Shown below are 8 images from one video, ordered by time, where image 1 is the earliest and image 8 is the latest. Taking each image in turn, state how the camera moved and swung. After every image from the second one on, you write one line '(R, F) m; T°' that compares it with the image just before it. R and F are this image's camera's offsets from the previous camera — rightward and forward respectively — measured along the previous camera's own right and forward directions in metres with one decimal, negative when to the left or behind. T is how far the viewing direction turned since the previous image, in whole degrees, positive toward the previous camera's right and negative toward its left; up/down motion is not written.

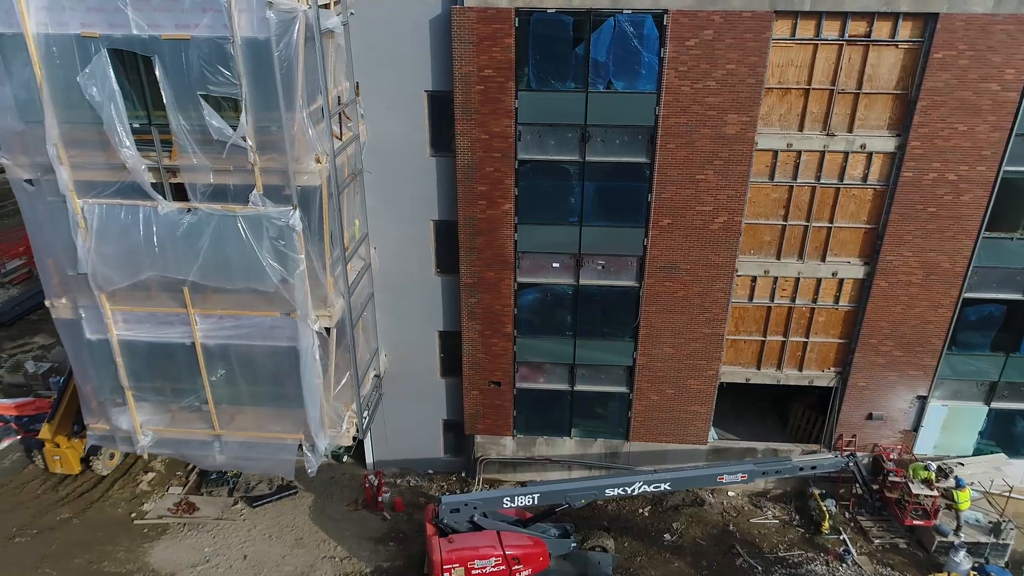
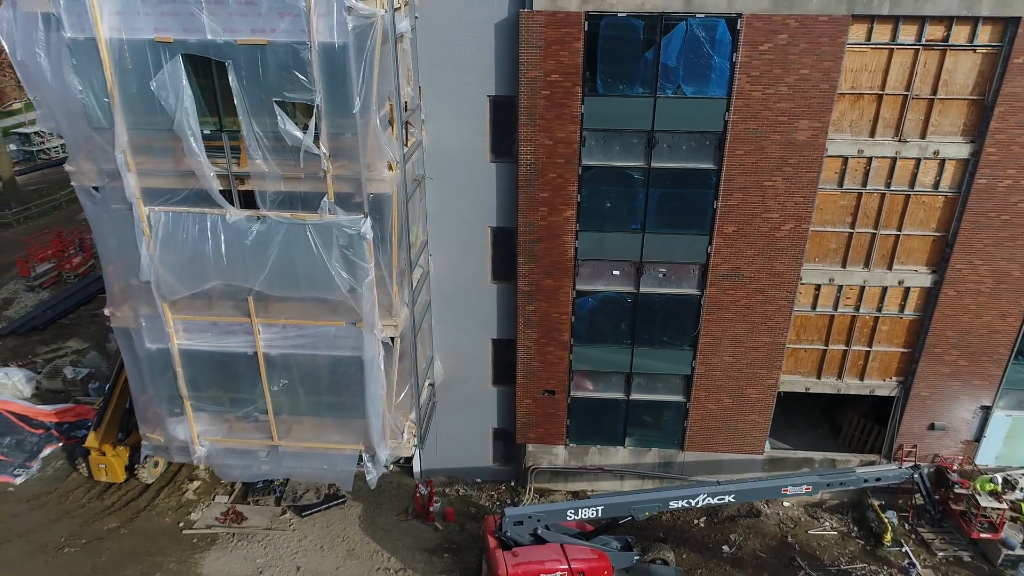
(-1.2, +0.3) m; 0°
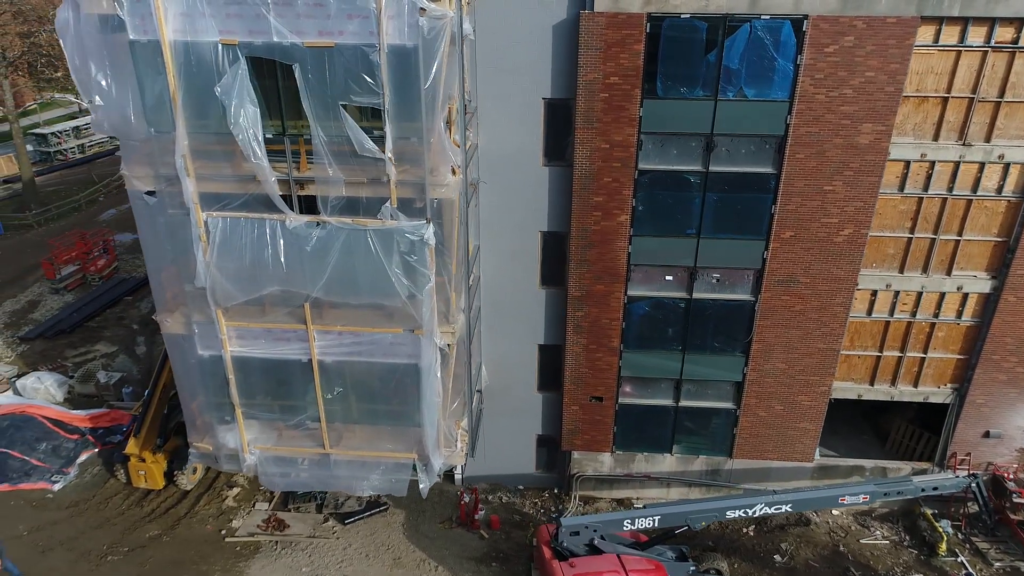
(-1.0, +0.2) m; 0°
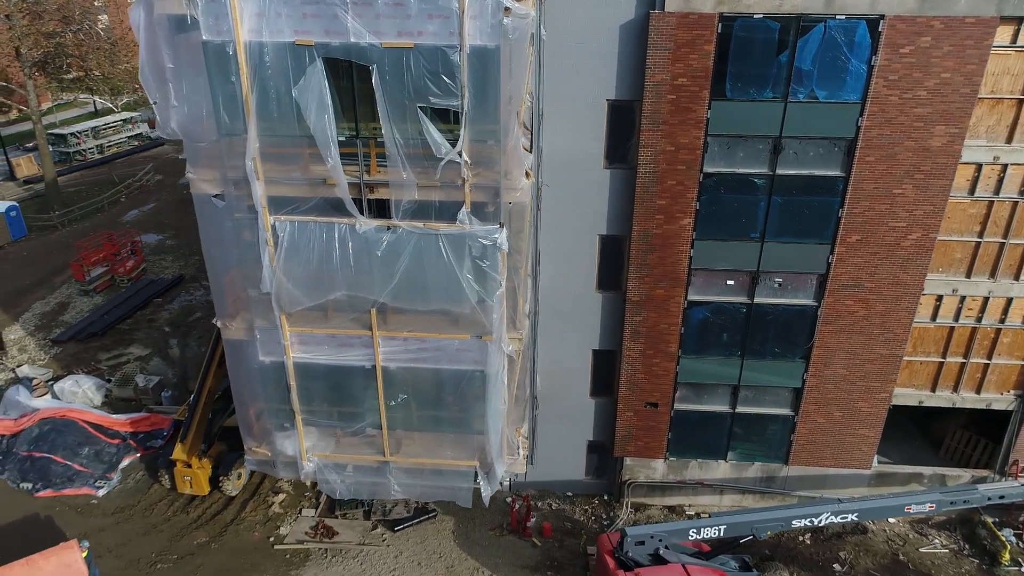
(-1.1, +0.2) m; 0°
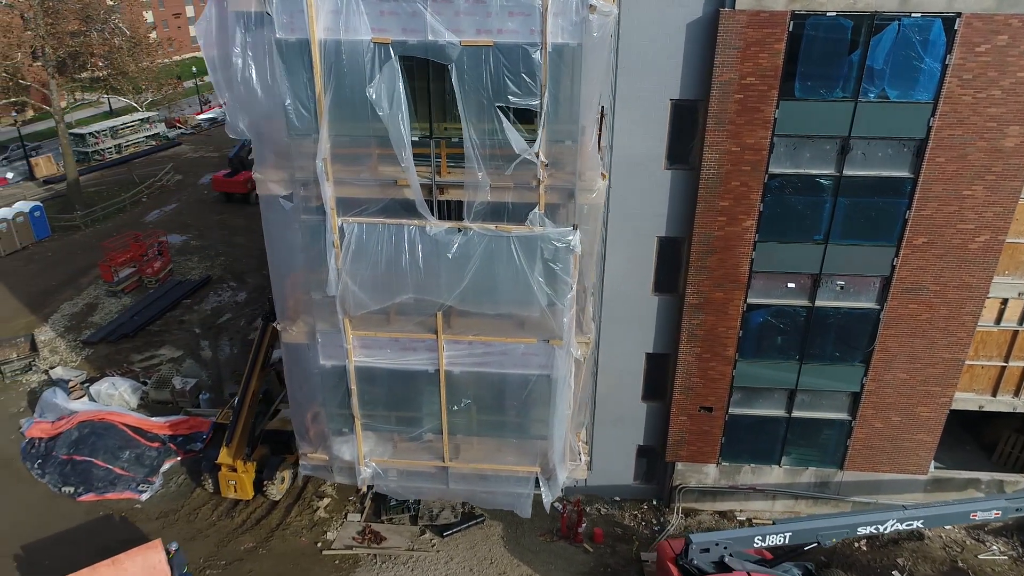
(-1.1, +0.2) m; 0°
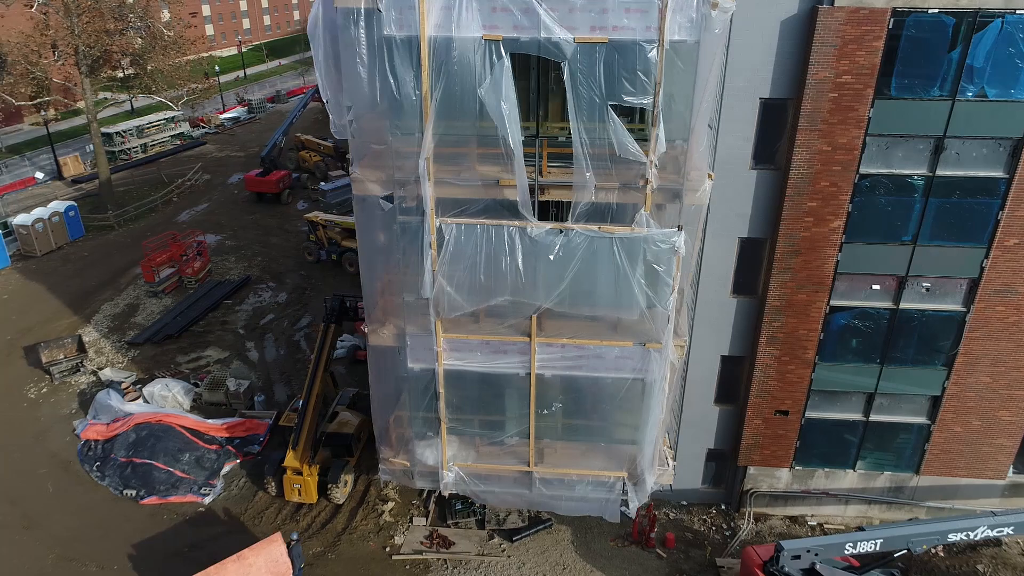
(-1.5, +0.2) m; 0°
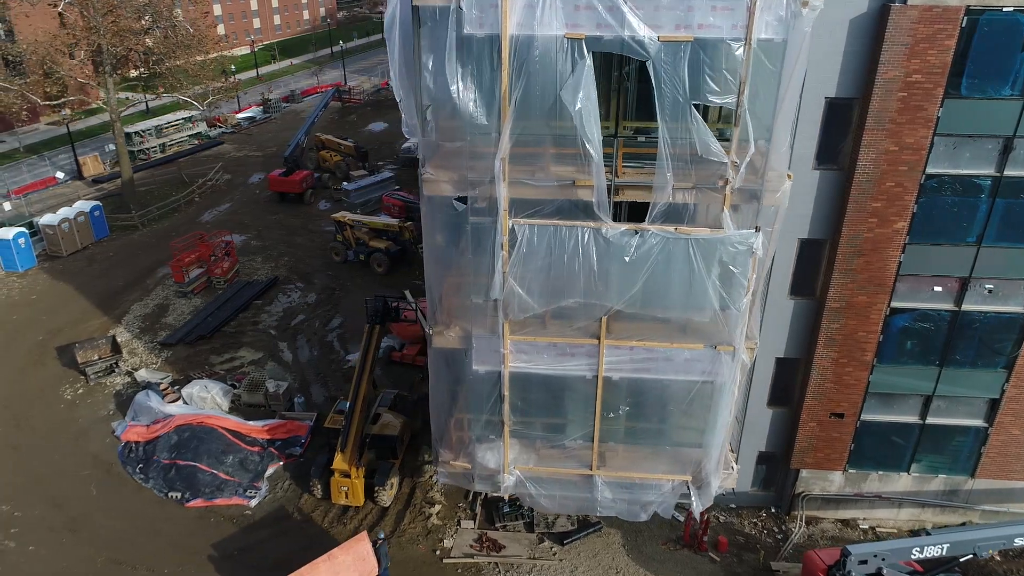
(-1.1, +0.1) m; 0°
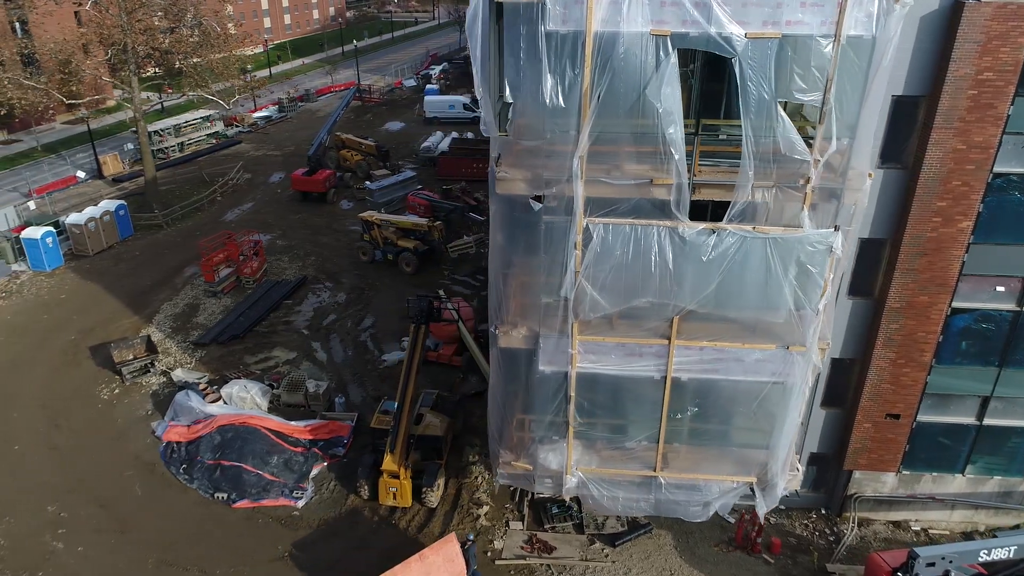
(-1.1, +0.1) m; 0°
